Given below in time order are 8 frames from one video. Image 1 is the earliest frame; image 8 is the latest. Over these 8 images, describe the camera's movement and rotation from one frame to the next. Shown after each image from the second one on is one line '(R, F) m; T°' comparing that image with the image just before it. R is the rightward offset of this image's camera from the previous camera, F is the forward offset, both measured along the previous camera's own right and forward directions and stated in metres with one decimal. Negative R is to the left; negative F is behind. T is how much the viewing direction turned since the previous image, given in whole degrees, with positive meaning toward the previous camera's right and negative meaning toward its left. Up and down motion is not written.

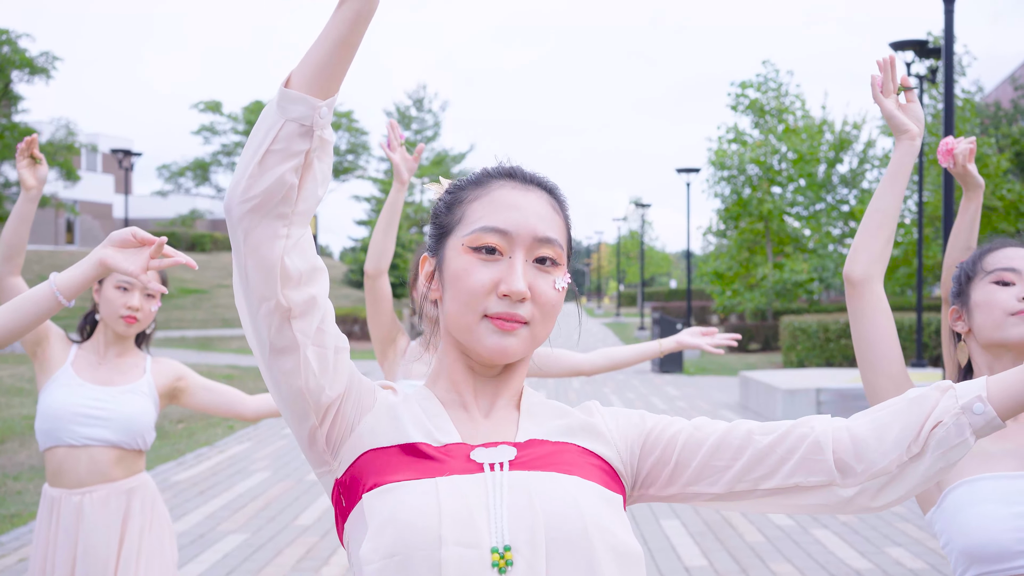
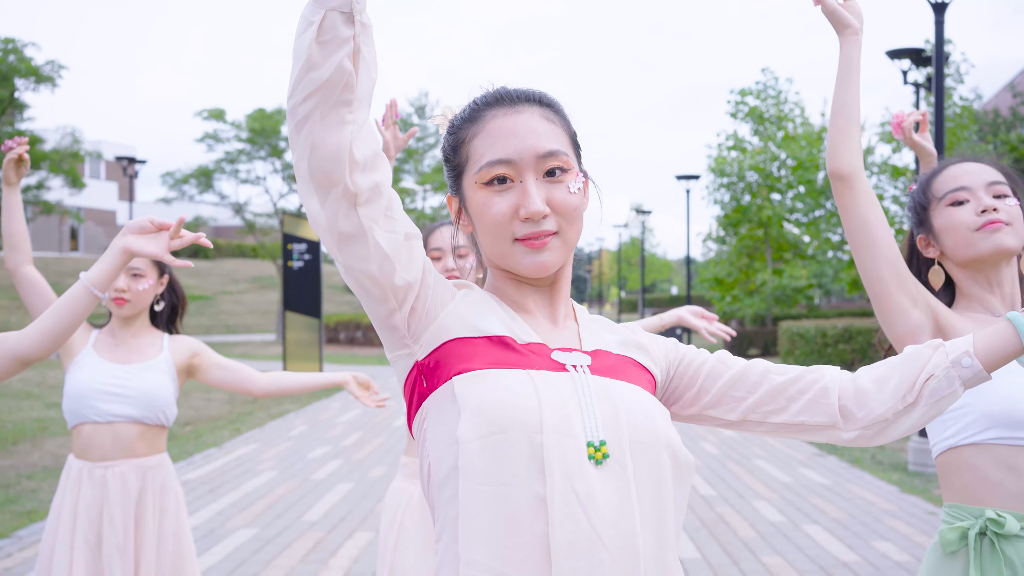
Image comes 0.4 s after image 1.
(0.0, -0.2) m; 0°
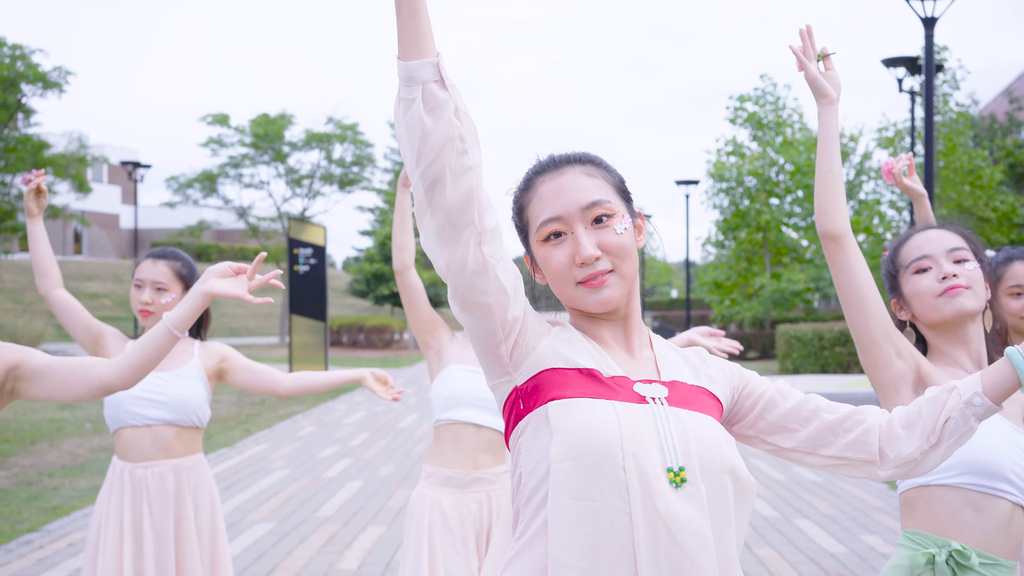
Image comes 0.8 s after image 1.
(0.0, -0.3) m; 0°
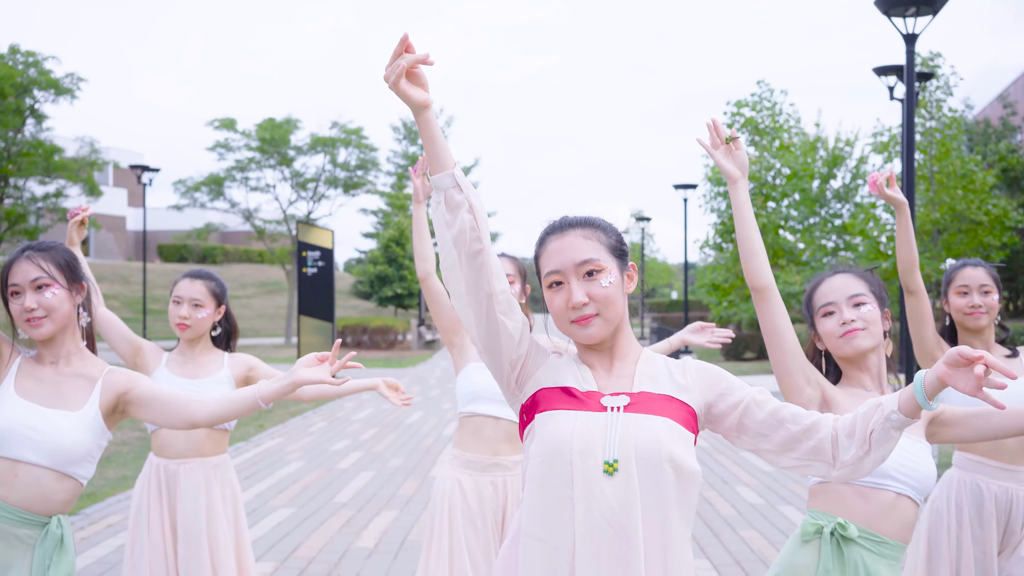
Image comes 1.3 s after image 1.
(0.0, -0.5) m; 0°
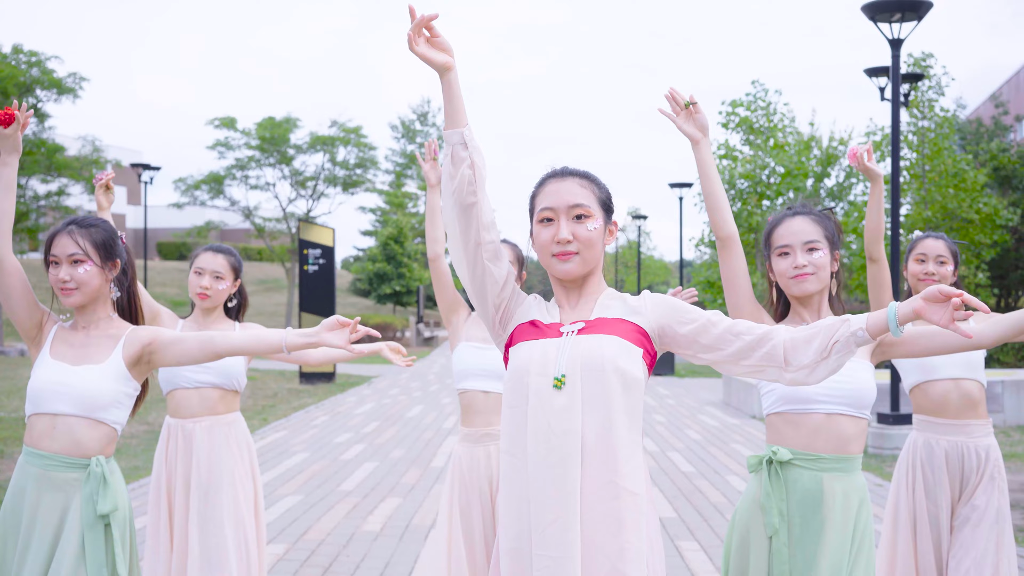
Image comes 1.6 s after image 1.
(0.0, -0.3) m; 0°
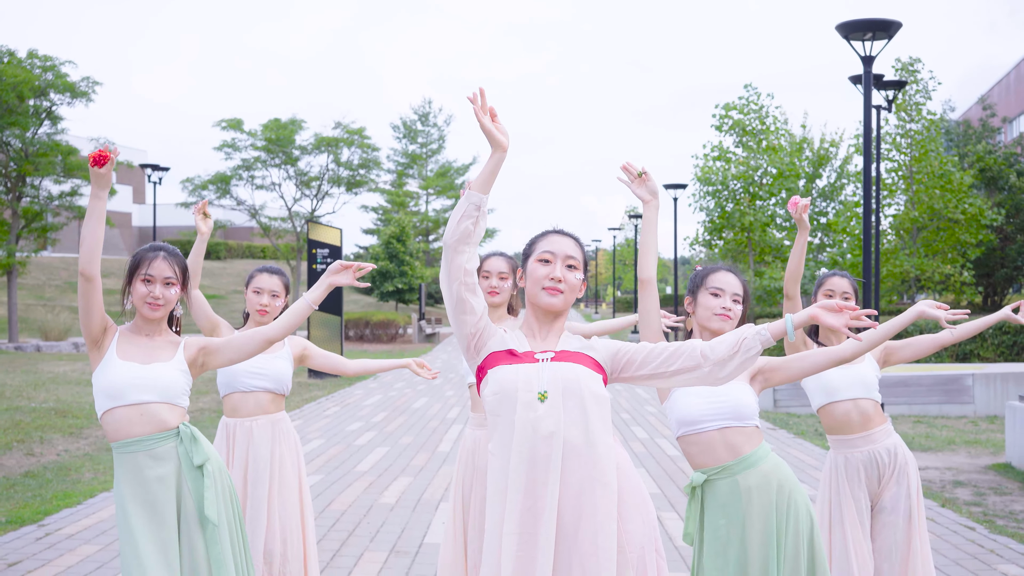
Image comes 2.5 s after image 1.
(0.0, -0.8) m; 0°
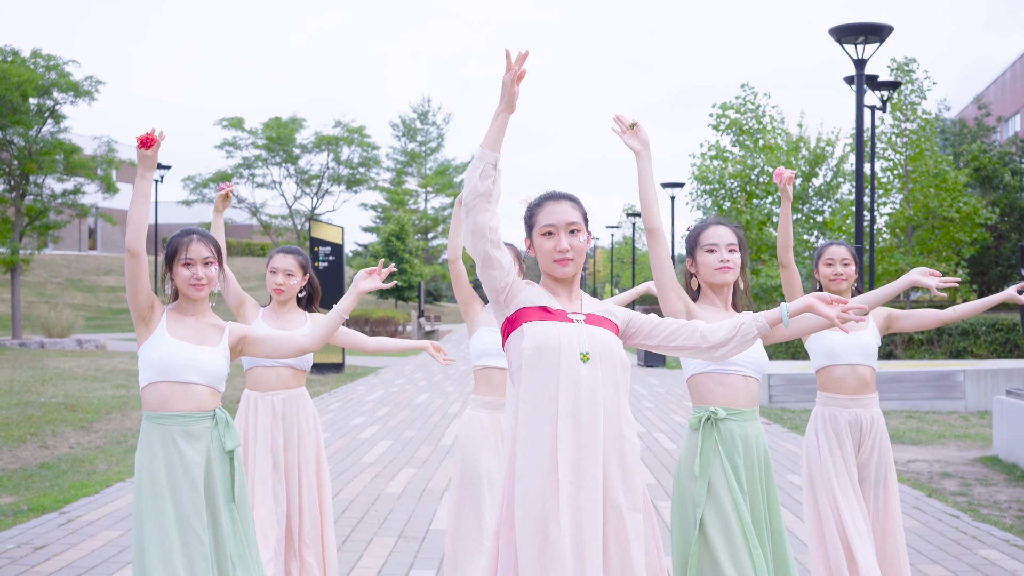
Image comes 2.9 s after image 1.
(0.0, -0.3) m; 0°
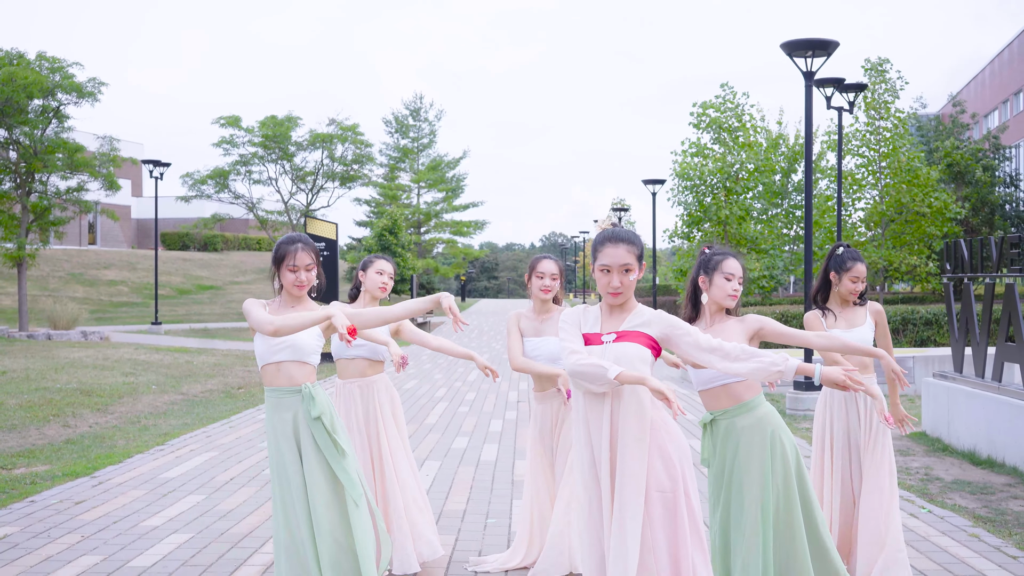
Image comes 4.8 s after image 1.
(+0.2, -1.0) m; 0°
